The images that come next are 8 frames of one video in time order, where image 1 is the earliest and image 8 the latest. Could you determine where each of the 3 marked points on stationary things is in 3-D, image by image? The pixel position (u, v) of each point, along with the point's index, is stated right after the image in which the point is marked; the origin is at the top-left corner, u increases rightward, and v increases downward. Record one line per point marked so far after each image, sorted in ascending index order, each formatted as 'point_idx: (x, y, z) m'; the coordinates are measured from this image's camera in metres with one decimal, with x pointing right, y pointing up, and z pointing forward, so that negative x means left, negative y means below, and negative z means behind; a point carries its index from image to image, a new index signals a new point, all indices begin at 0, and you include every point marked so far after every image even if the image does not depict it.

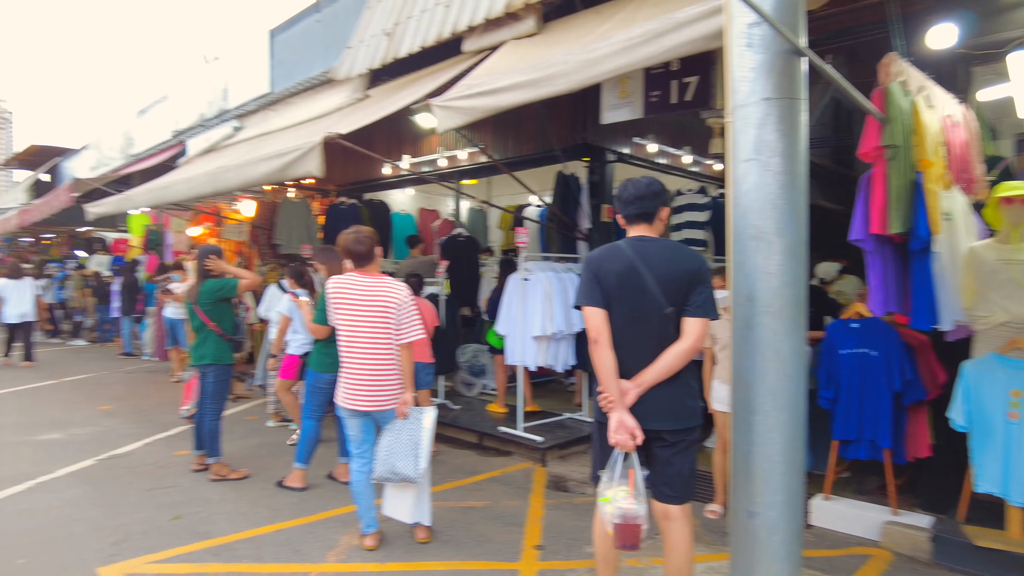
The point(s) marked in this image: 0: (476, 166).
0: (-0.4, +1.3, +7.0) m
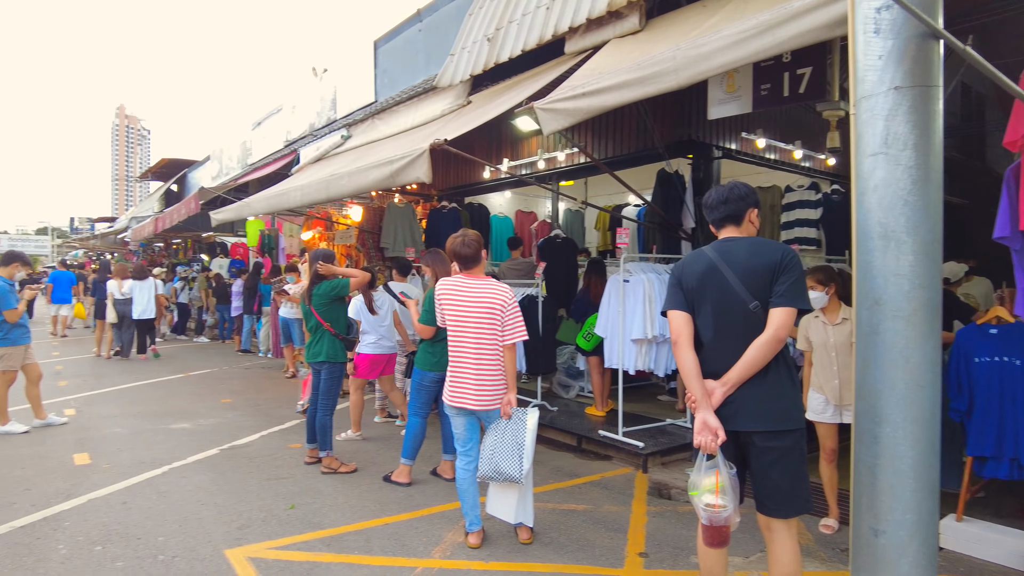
0: (+0.7, +1.3, +6.9) m
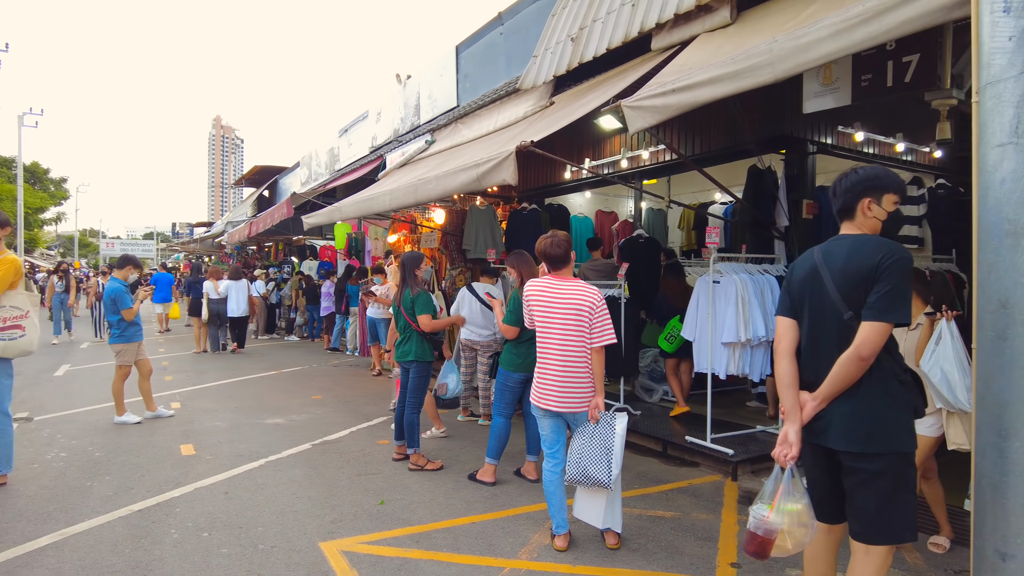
0: (+1.5, +1.3, +6.8) m
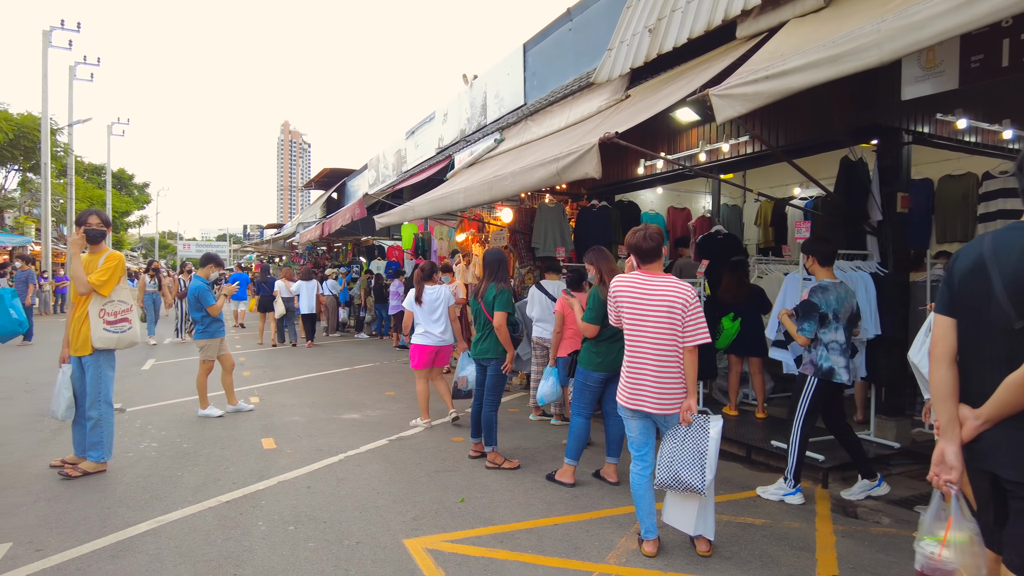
0: (+2.3, +1.3, +6.5) m
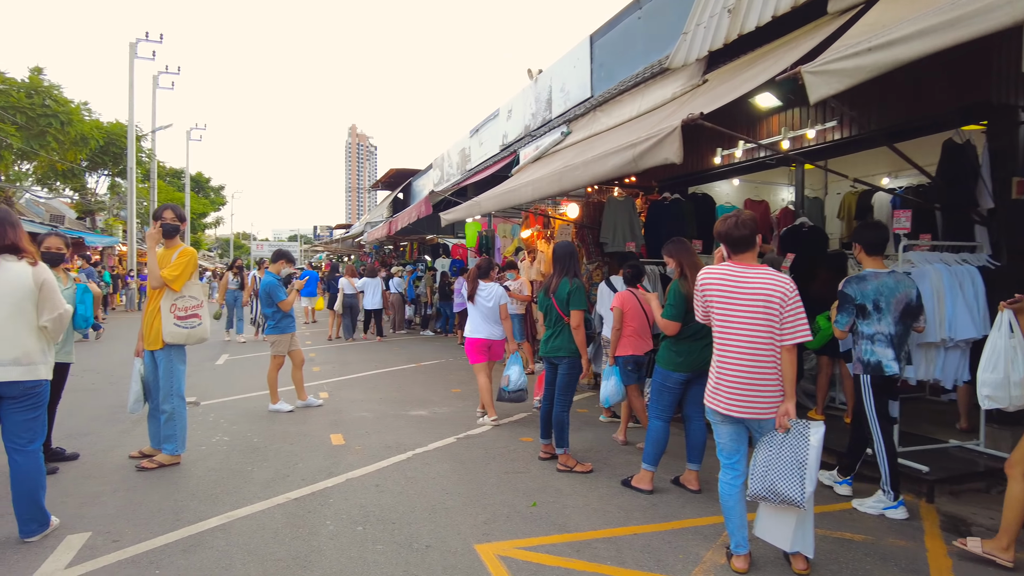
0: (+2.9, +1.3, +6.1) m
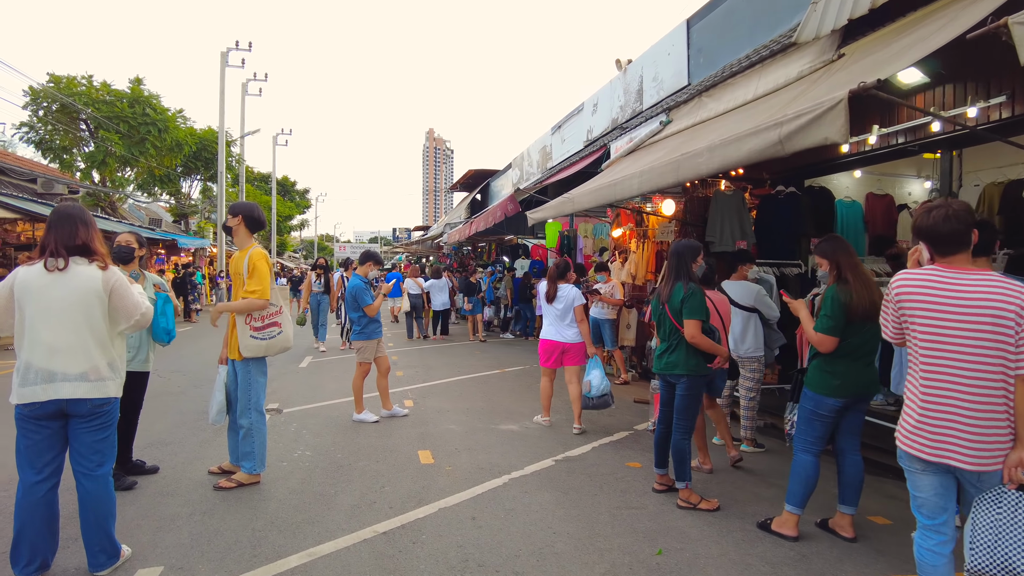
0: (+3.7, +1.3, +5.2) m
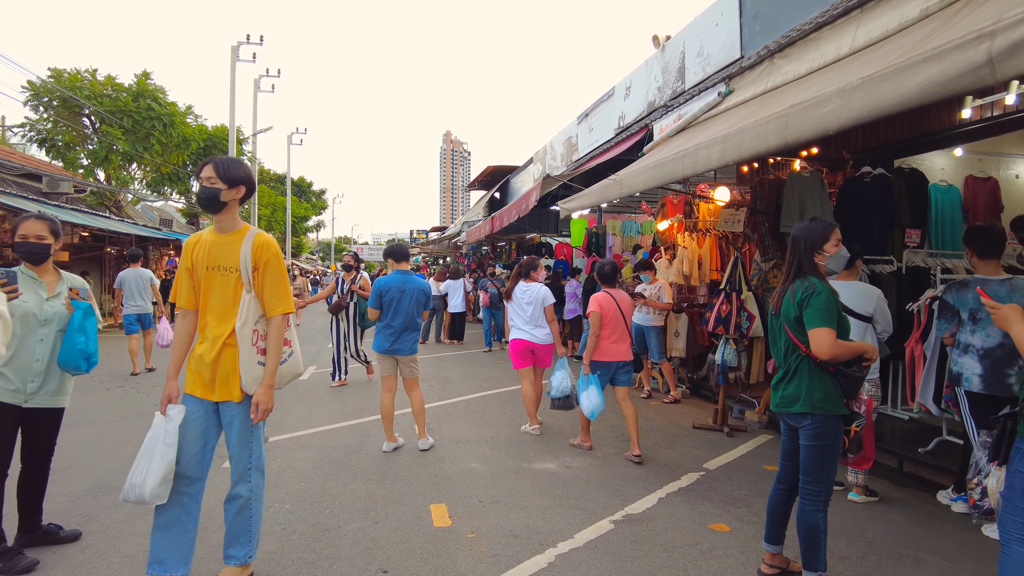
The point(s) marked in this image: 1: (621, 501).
0: (+4.0, +1.3, +3.8) m
1: (+0.7, -1.3, +4.0) m
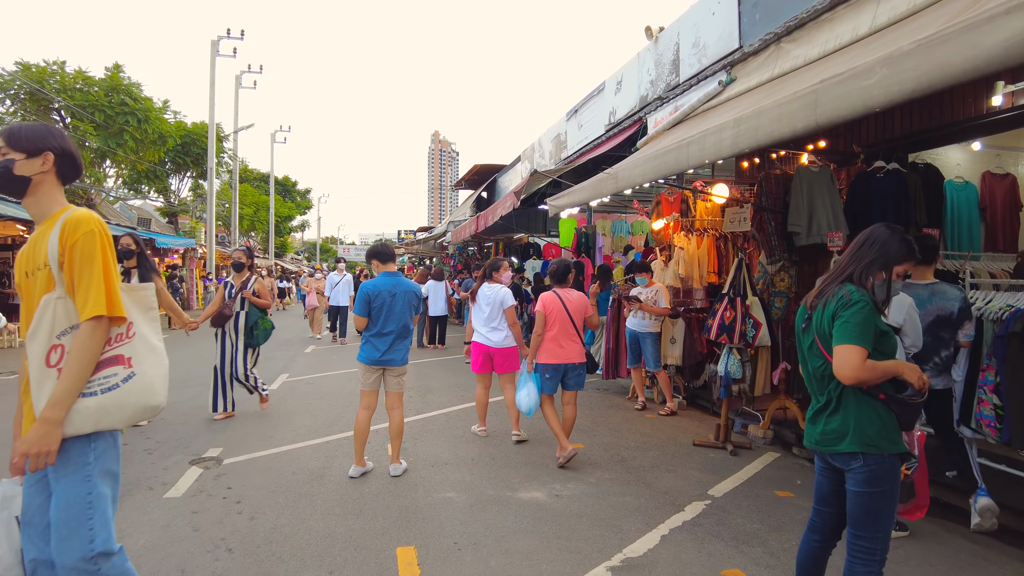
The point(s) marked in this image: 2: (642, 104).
0: (+3.9, +1.2, +3.3) m
1: (+0.6, -1.3, +3.5) m
2: (+2.2, +3.1, +11.1) m
